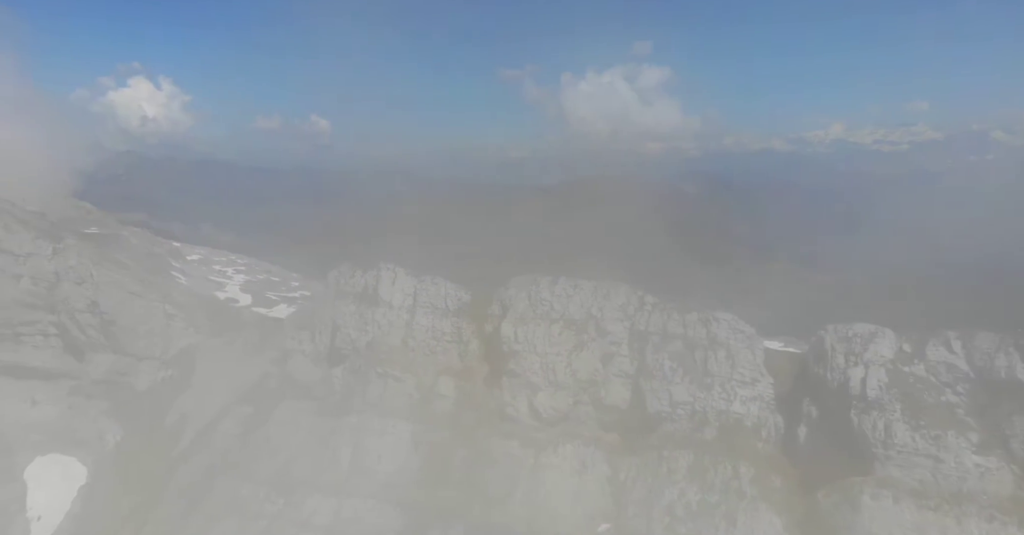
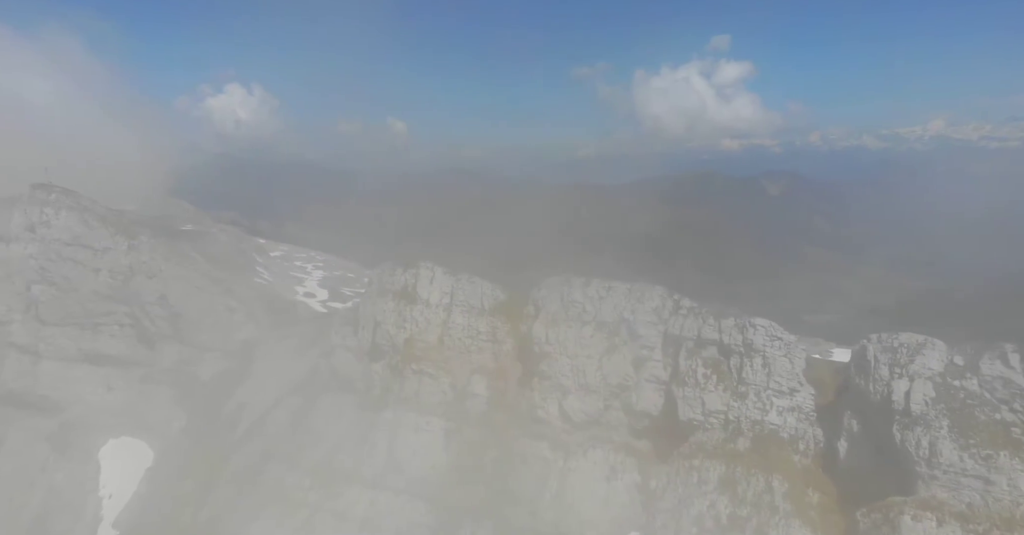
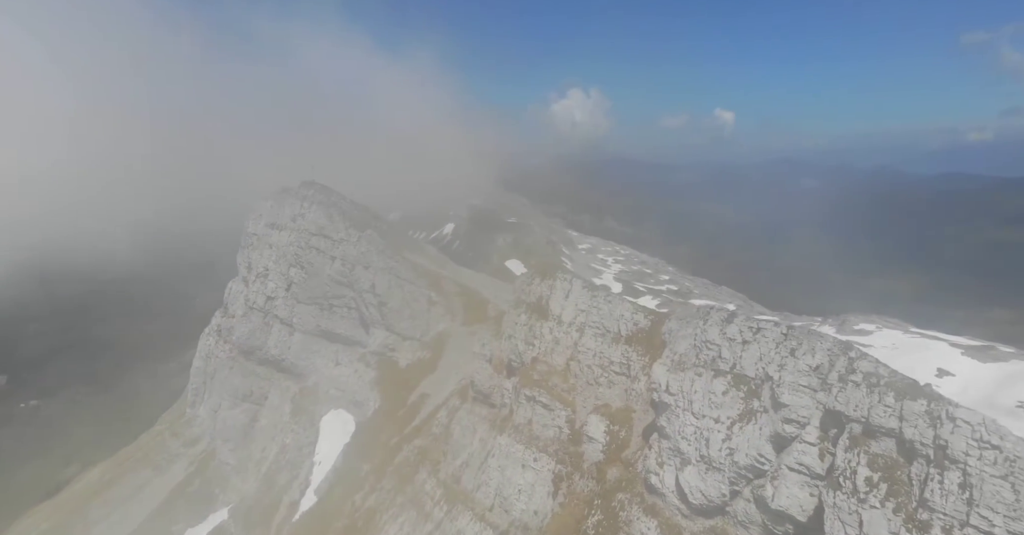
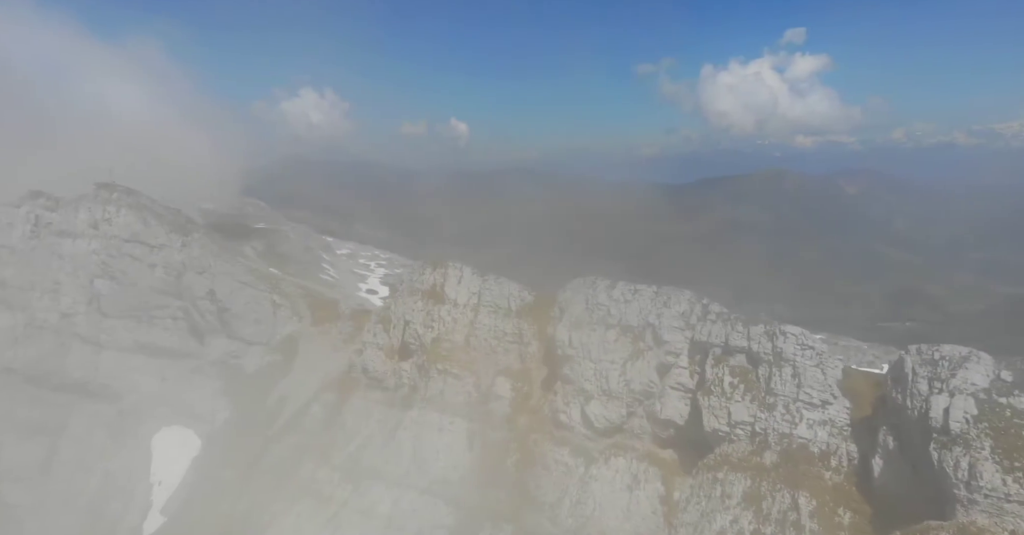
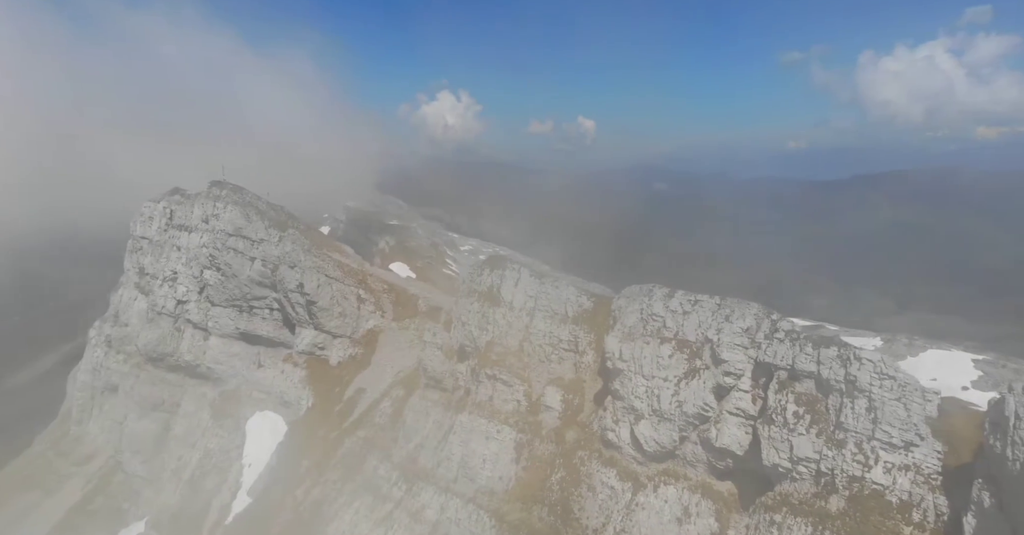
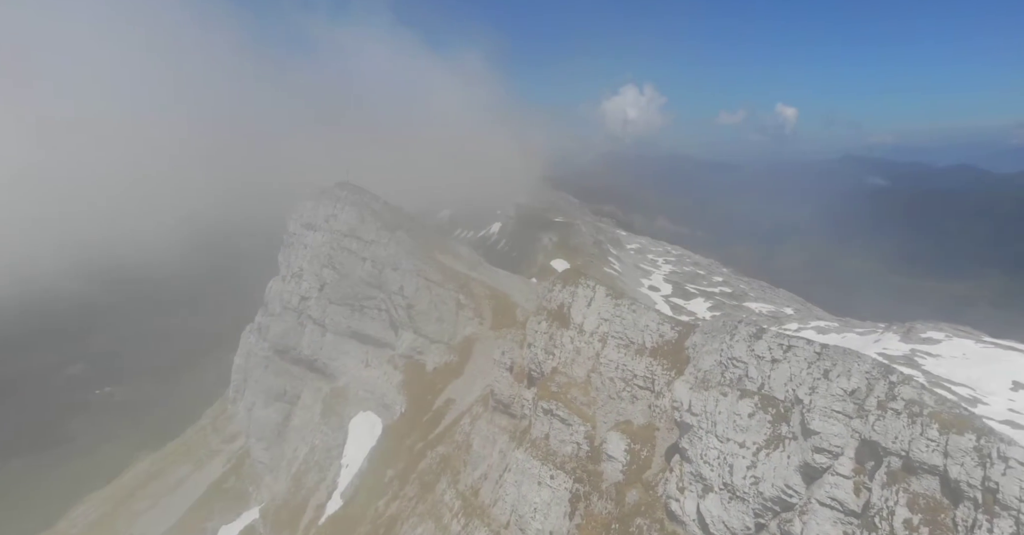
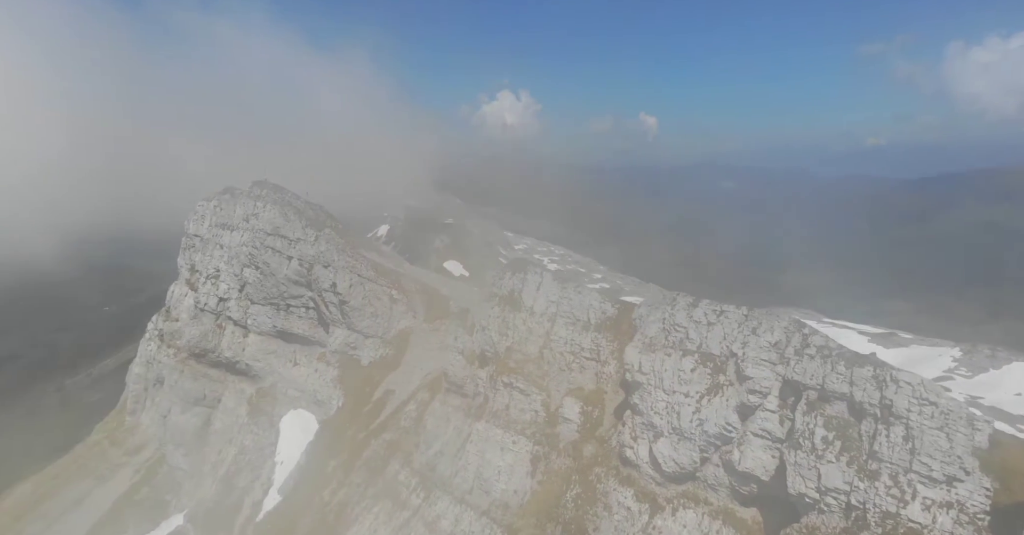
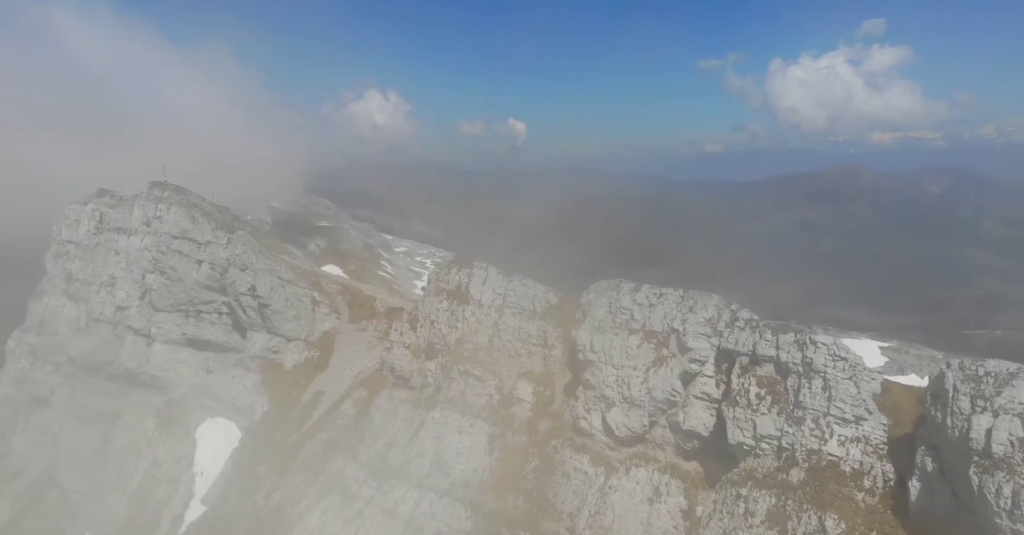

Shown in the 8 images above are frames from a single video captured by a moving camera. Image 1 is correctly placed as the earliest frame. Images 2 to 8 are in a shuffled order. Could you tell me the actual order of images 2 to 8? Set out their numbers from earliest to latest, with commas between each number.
2, 4, 8, 5, 7, 3, 6
